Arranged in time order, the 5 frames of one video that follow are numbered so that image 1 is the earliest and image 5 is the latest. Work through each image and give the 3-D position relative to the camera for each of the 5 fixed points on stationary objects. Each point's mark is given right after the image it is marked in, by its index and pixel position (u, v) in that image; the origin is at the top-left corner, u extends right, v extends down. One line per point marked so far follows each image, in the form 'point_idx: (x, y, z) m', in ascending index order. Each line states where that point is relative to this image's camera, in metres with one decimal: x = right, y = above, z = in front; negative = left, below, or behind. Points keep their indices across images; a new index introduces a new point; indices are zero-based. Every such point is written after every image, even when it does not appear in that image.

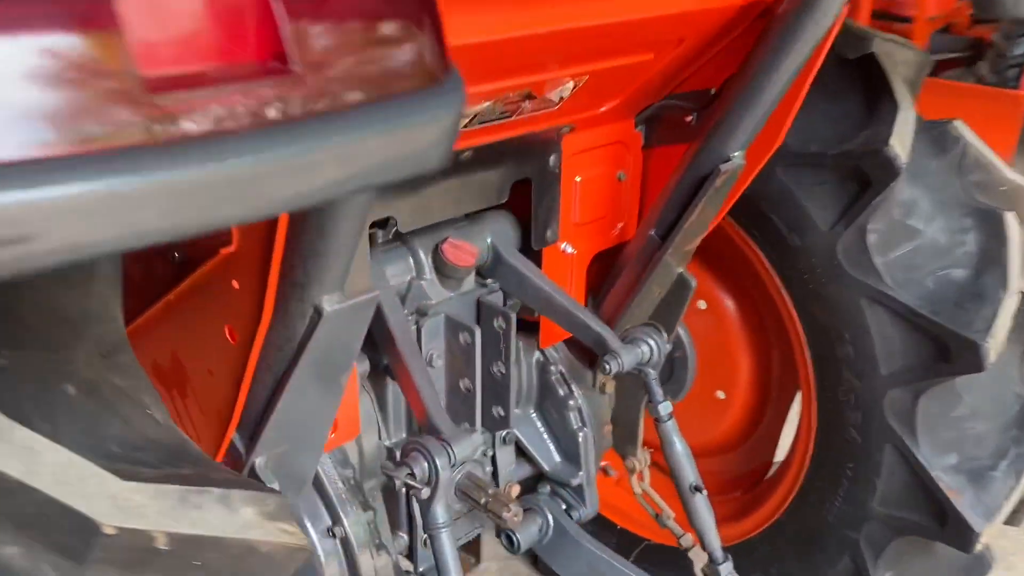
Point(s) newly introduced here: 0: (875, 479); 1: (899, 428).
0: (+0.5, -0.2, +1.1) m
1: (+0.5, -0.2, +1.1) m
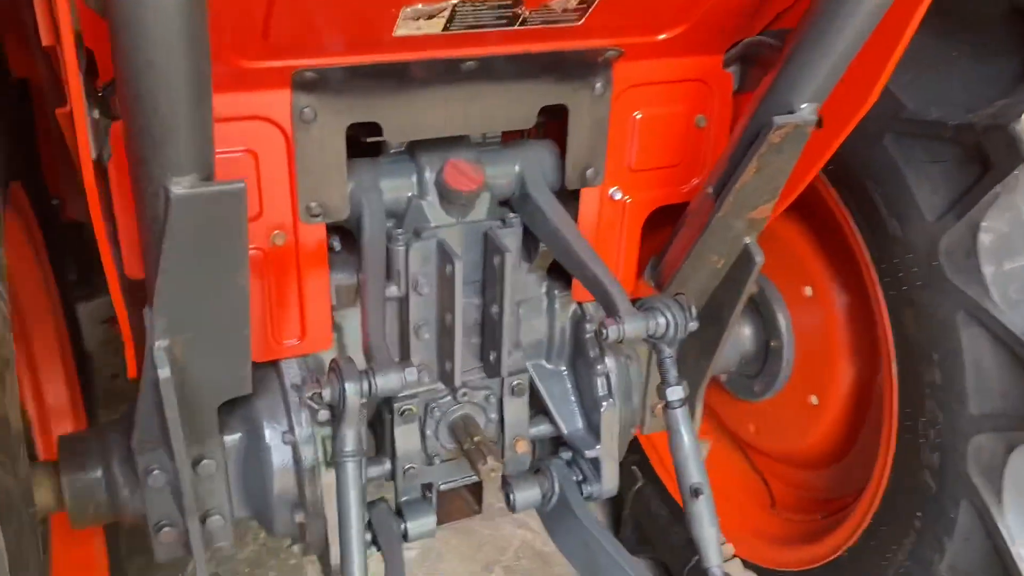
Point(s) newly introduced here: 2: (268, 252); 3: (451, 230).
0: (+0.4, -0.3, +0.9) m
1: (+0.4, -0.2, +0.9) m
2: (-0.2, 0.0, +0.8) m
3: (-0.1, +0.1, +0.9) m
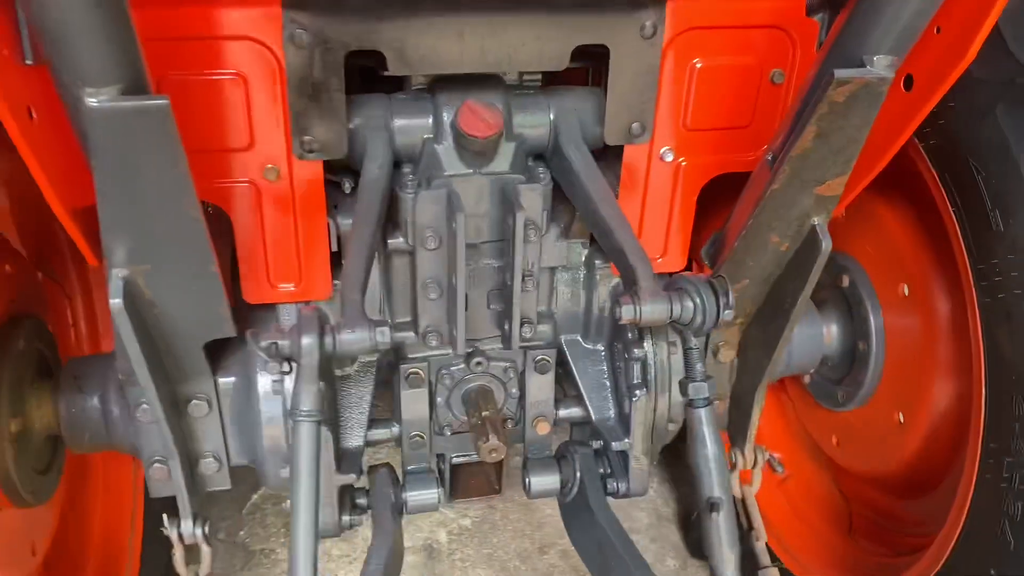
0: (+0.4, -0.3, +0.7) m
1: (+0.4, -0.2, +0.7) m
2: (-0.2, +0.1, +0.8) m
3: (0.0, +0.1, +0.8) m
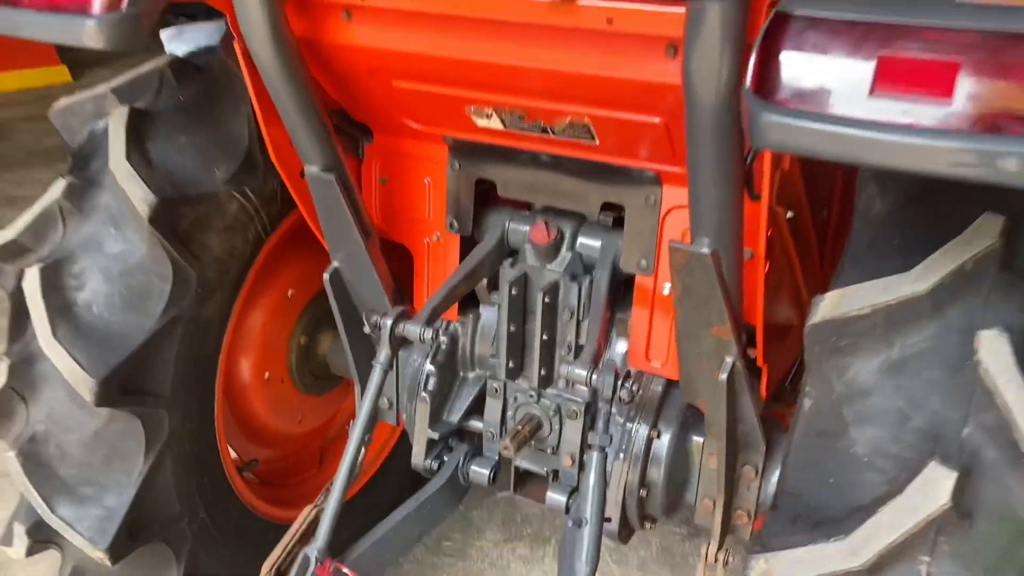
0: (+0.2, -0.4, +0.9) m
1: (+0.2, -0.3, +0.9) m
2: (-0.1, +0.1, +1.3) m
3: (0.0, 0.0, +1.3) m
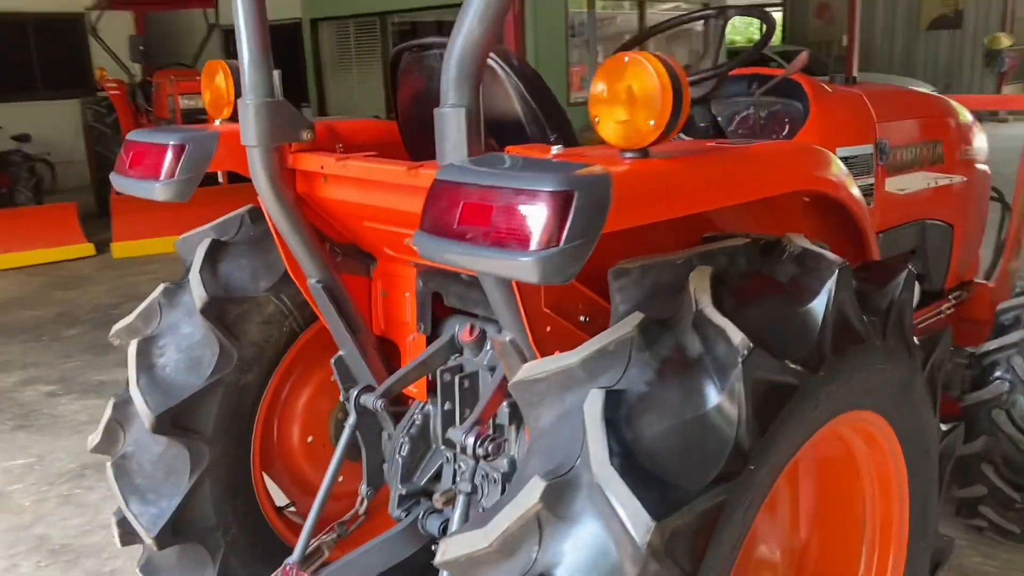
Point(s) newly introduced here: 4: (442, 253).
0: (0.0, -0.5, +1.2) m
1: (0.0, -0.4, +1.2) m
2: (-0.2, -0.1, +1.8) m
3: (-0.1, -0.1, +1.7) m
4: (-0.1, 0.0, +1.0) m
